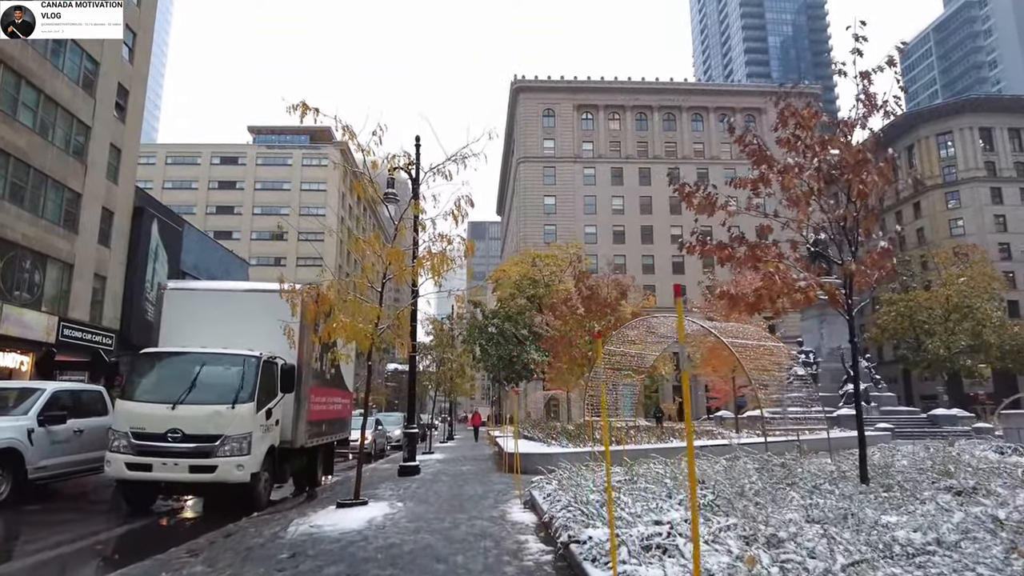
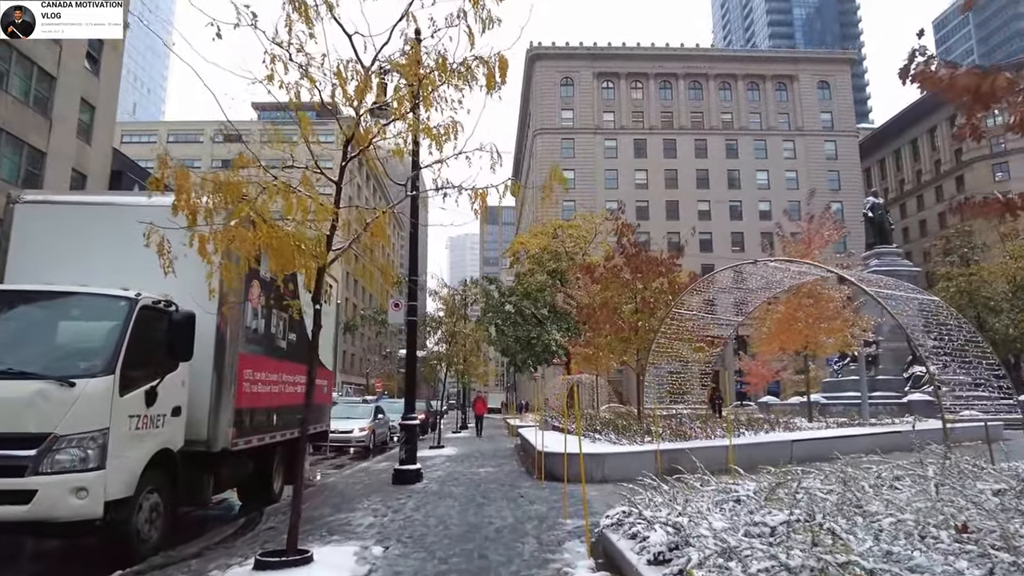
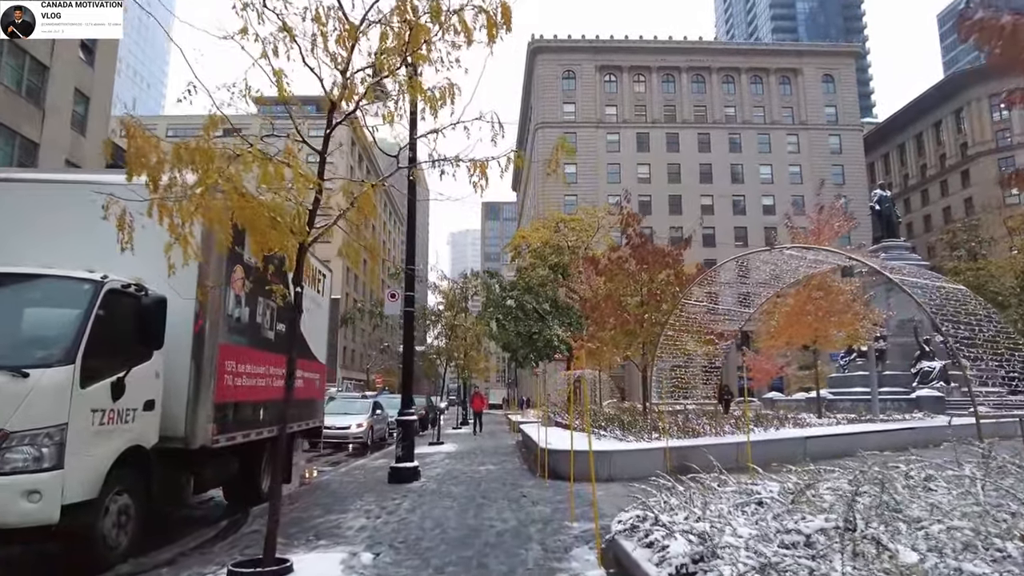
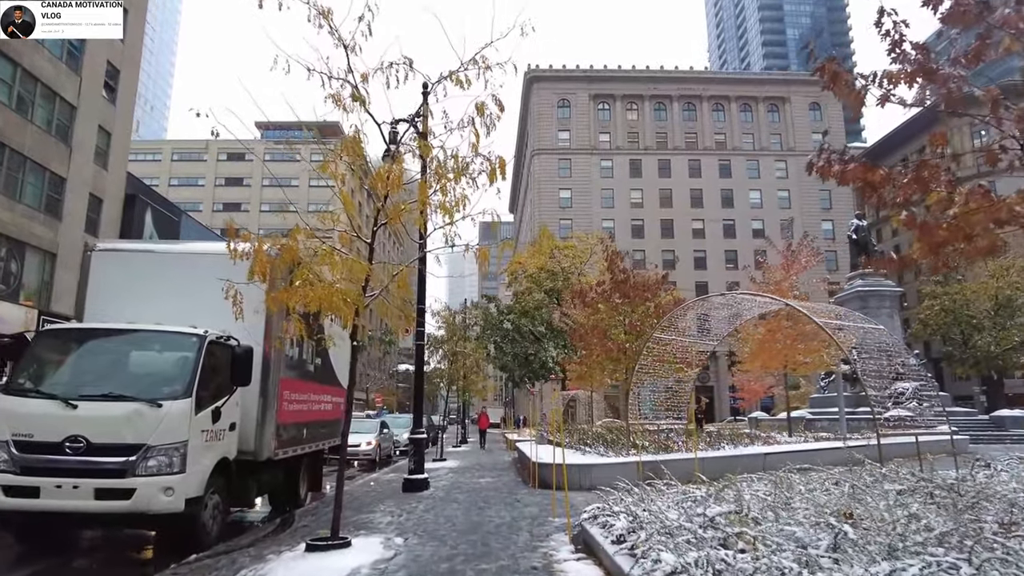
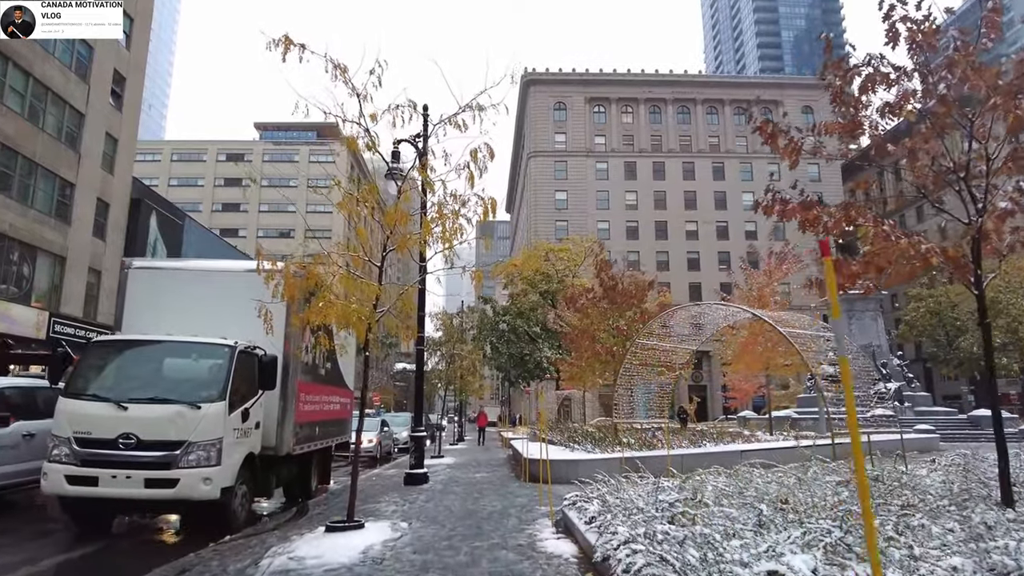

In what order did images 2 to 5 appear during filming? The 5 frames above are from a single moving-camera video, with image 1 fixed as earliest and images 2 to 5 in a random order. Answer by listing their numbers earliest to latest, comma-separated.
5, 4, 2, 3
